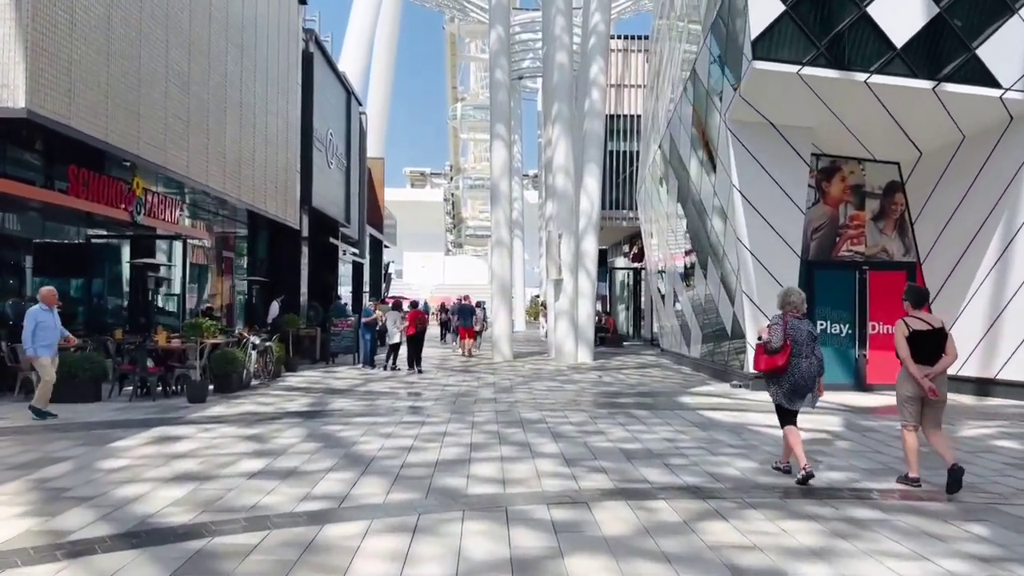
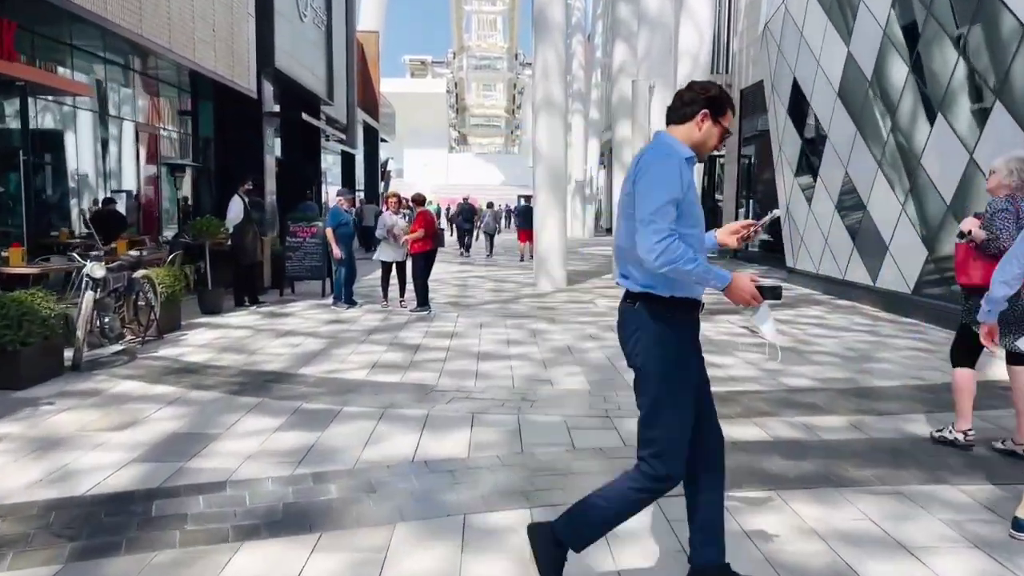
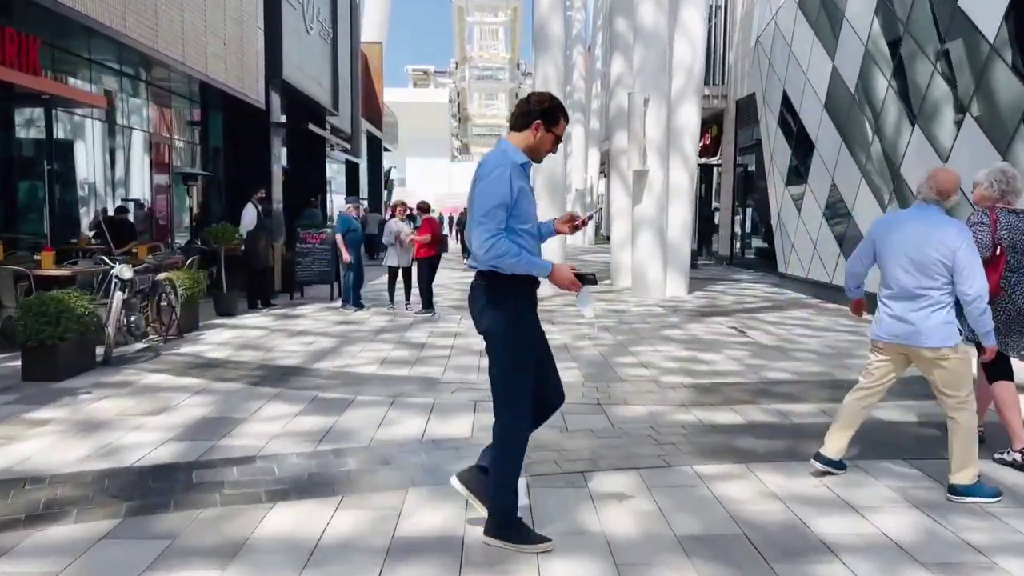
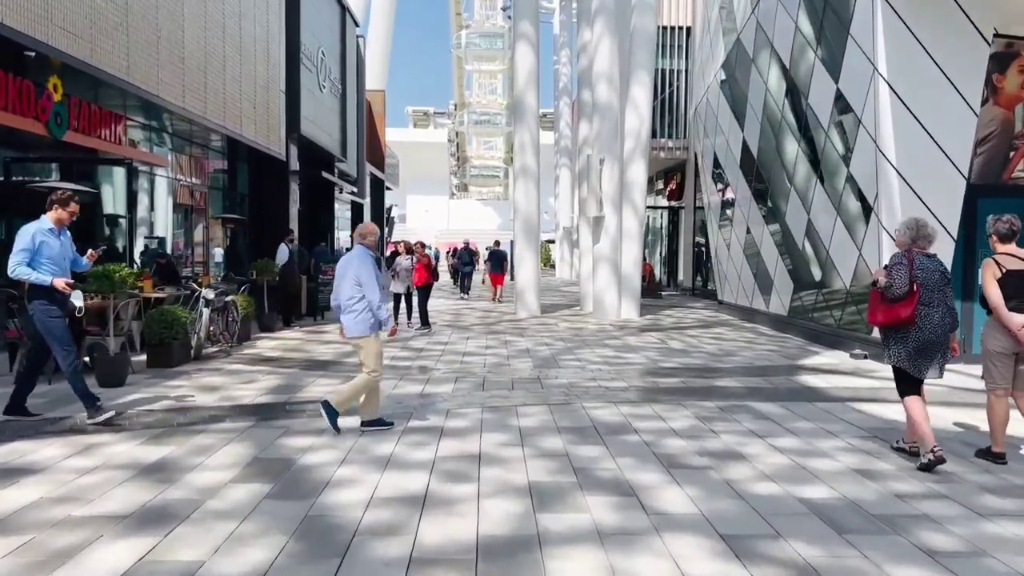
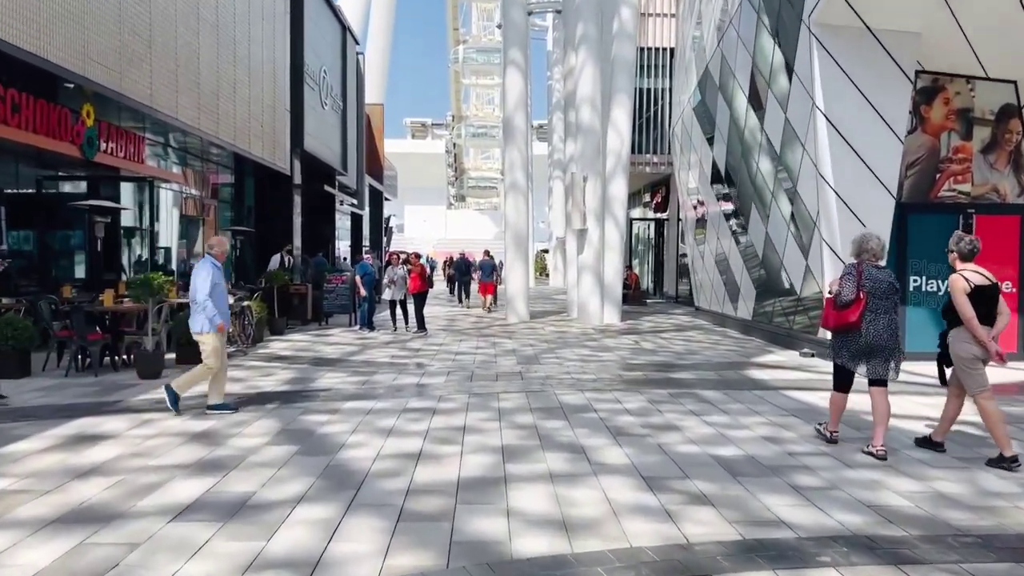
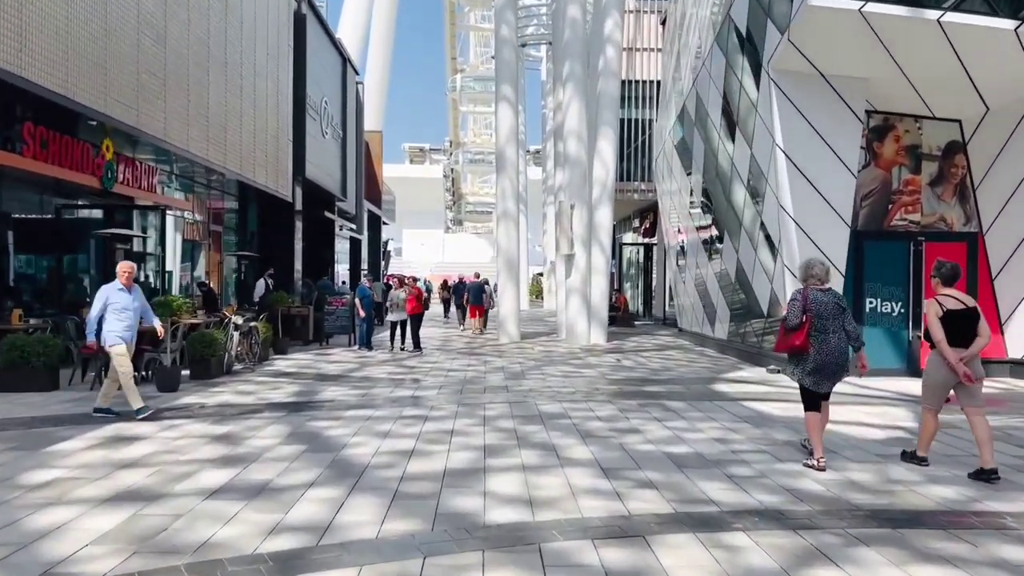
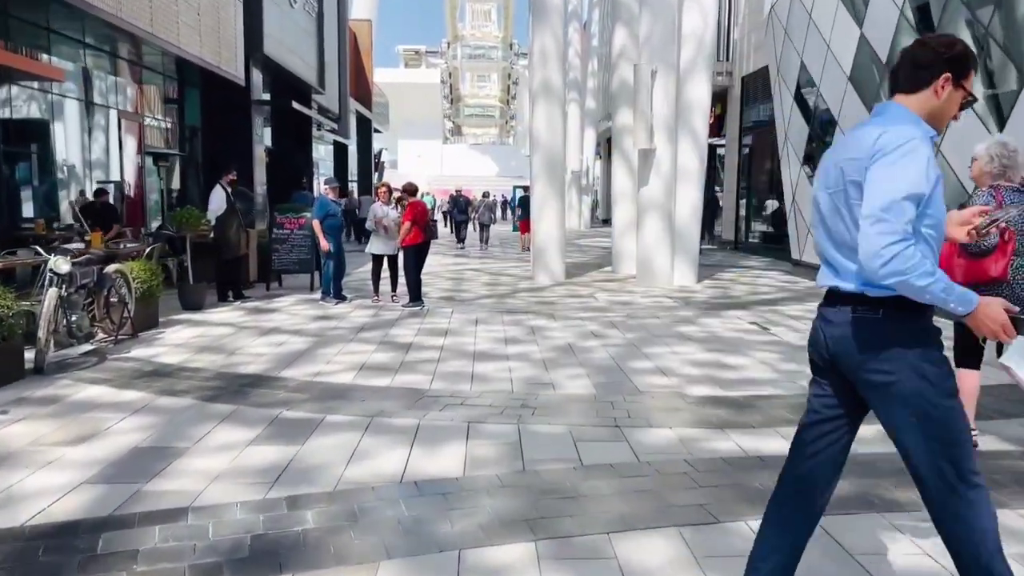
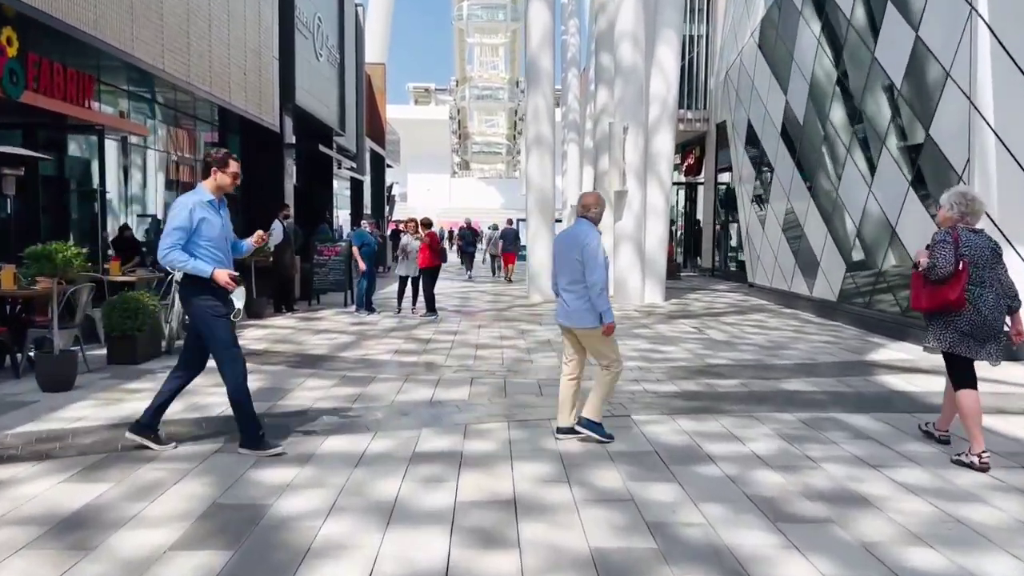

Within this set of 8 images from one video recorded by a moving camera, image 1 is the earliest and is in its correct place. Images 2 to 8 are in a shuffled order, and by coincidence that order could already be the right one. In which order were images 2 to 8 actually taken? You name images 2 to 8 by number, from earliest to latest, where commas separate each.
6, 5, 4, 8, 3, 2, 7
